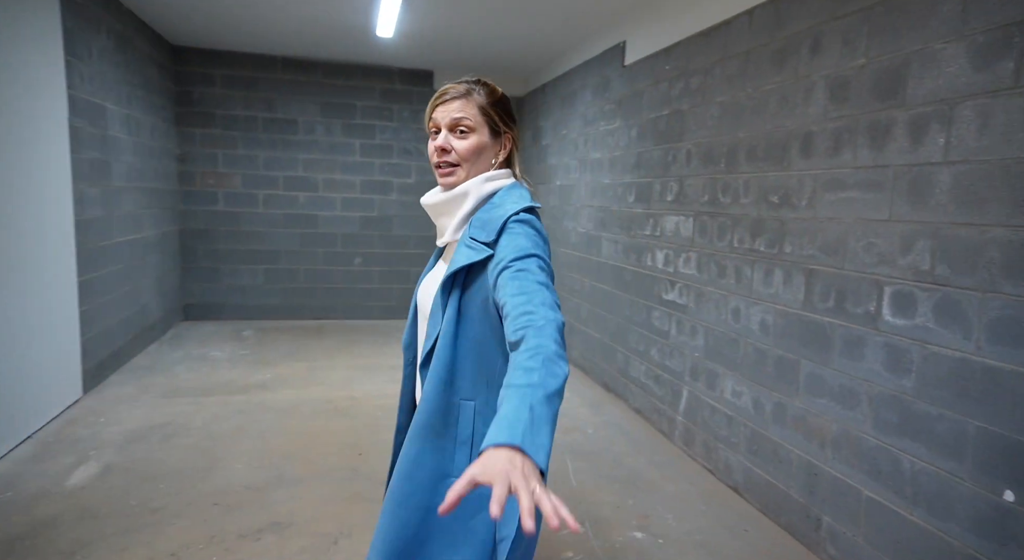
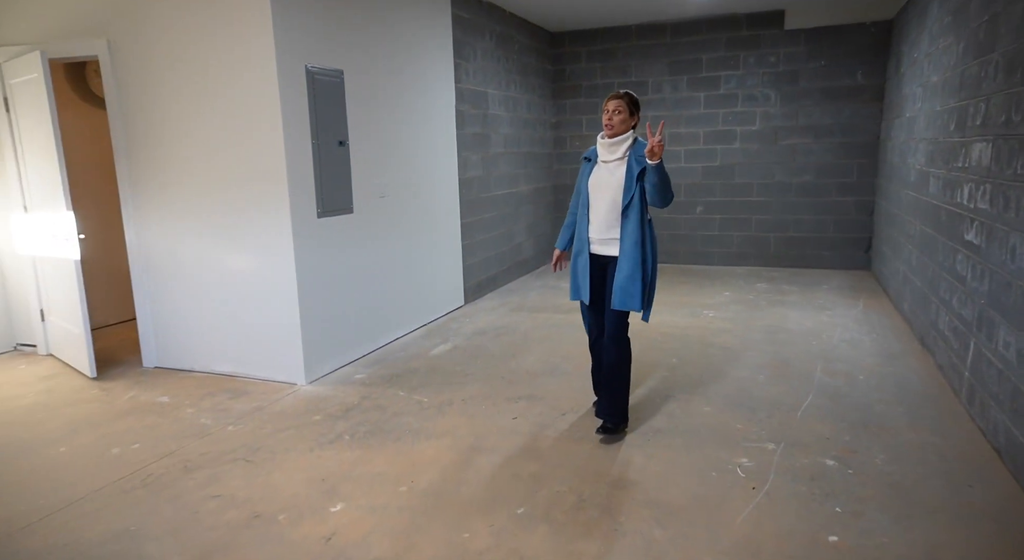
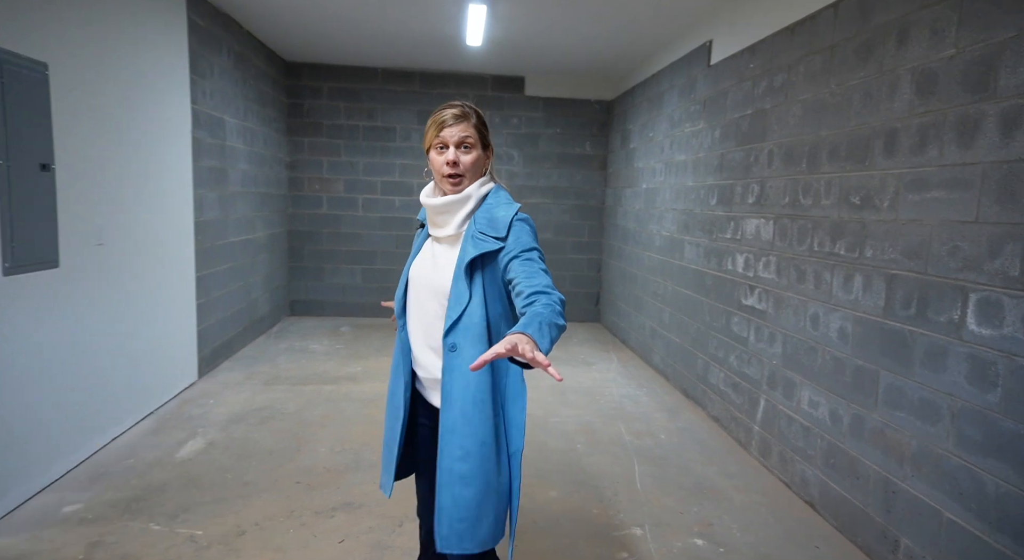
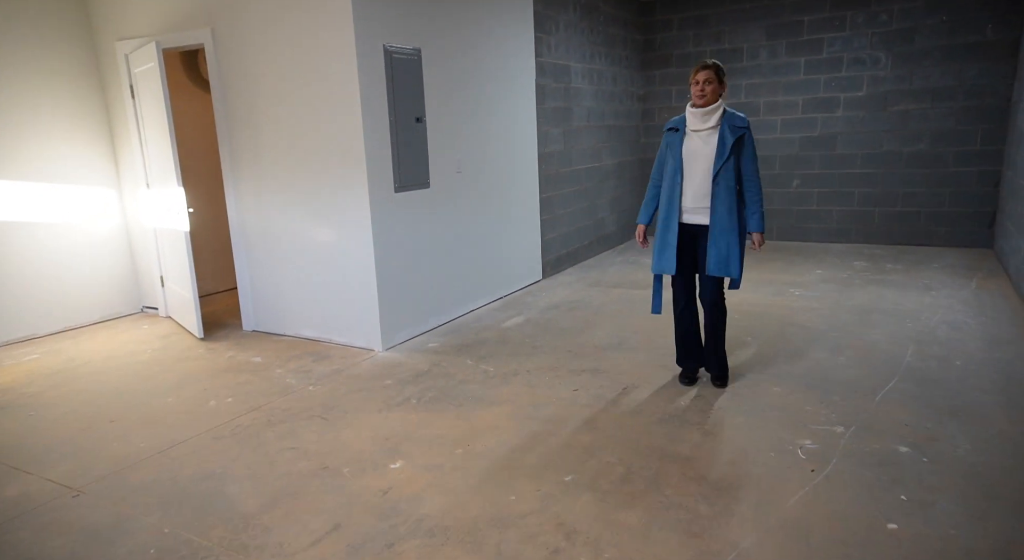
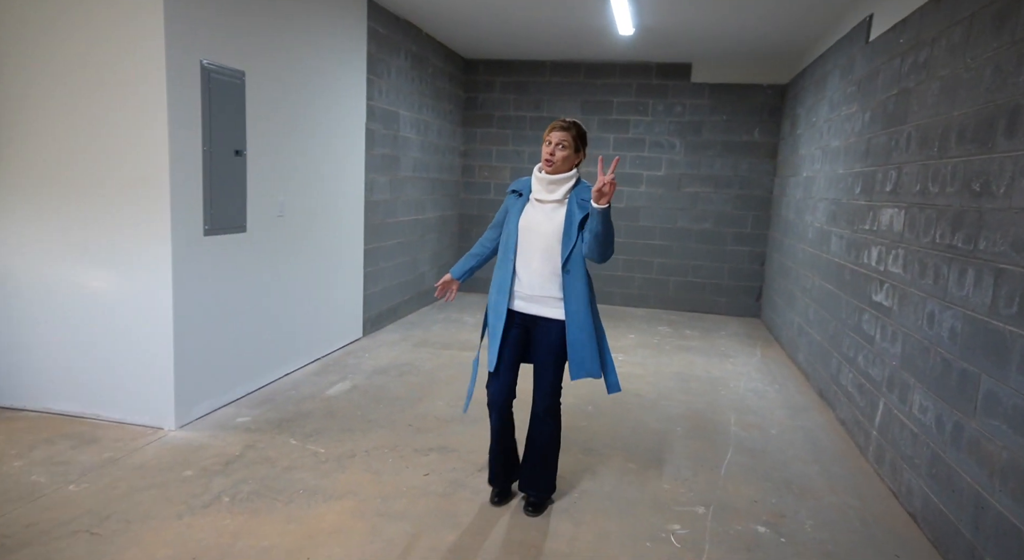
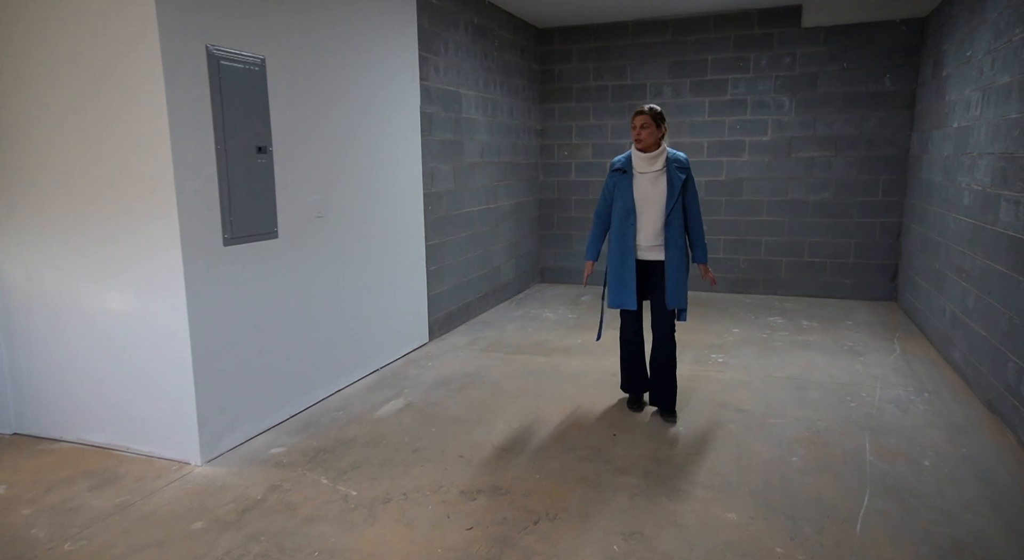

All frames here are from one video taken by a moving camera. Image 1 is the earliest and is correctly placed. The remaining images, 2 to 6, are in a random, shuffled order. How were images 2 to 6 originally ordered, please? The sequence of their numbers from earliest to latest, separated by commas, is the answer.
3, 5, 2, 4, 6
